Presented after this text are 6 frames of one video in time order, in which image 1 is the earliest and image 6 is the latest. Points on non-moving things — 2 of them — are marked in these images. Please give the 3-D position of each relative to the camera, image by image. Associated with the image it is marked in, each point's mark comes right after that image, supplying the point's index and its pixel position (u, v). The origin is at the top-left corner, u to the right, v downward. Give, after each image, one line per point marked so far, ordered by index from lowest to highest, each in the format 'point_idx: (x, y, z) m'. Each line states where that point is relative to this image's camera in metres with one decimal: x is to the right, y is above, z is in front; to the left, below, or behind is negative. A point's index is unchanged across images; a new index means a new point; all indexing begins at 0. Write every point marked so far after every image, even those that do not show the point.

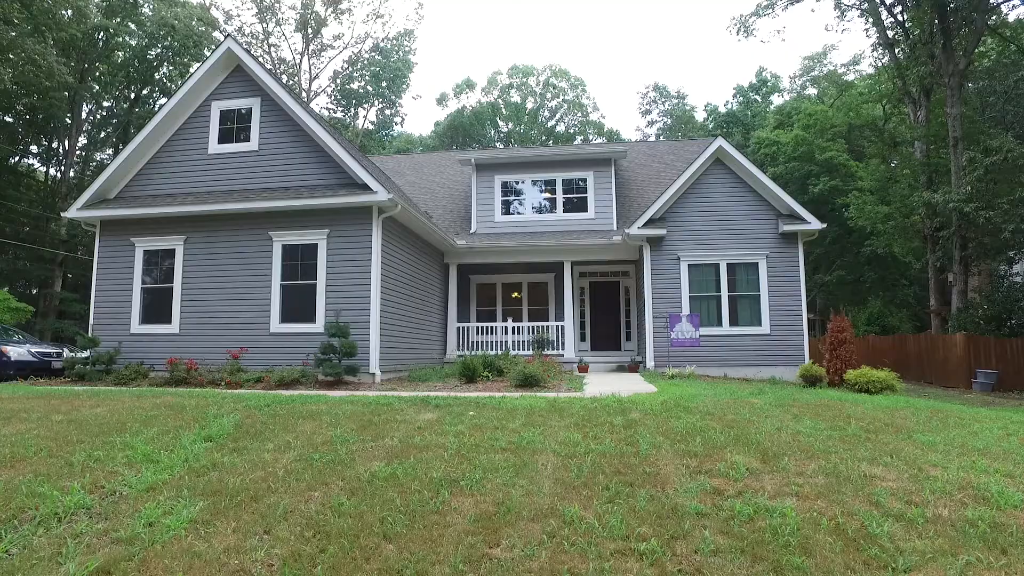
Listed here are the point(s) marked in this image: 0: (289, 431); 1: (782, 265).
0: (-2.0, -1.3, +6.0) m
1: (+6.0, +0.5, +14.6) m
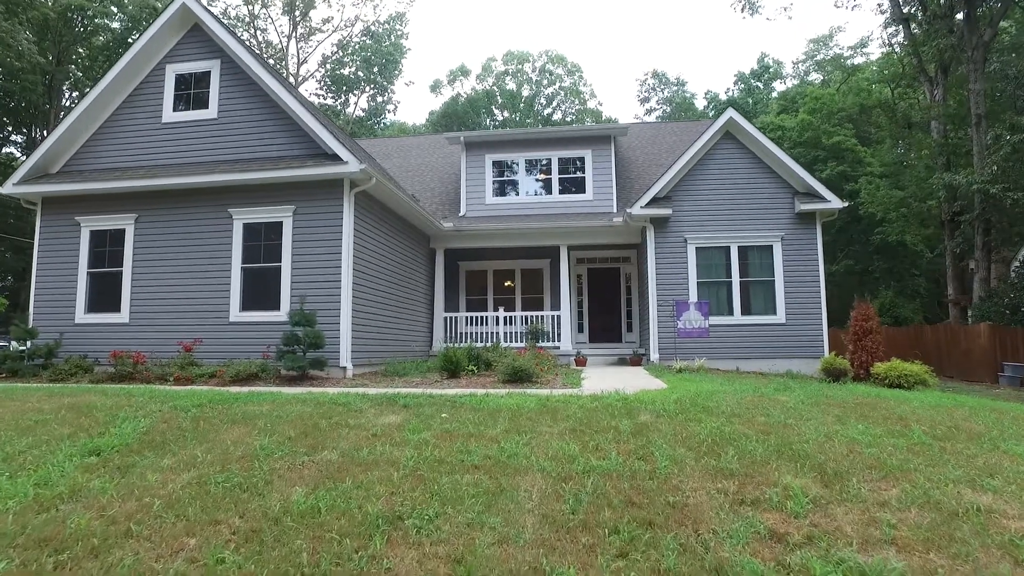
0: (-2.2, -1.1, +4.7) m
1: (+5.9, +0.8, +13.4) m
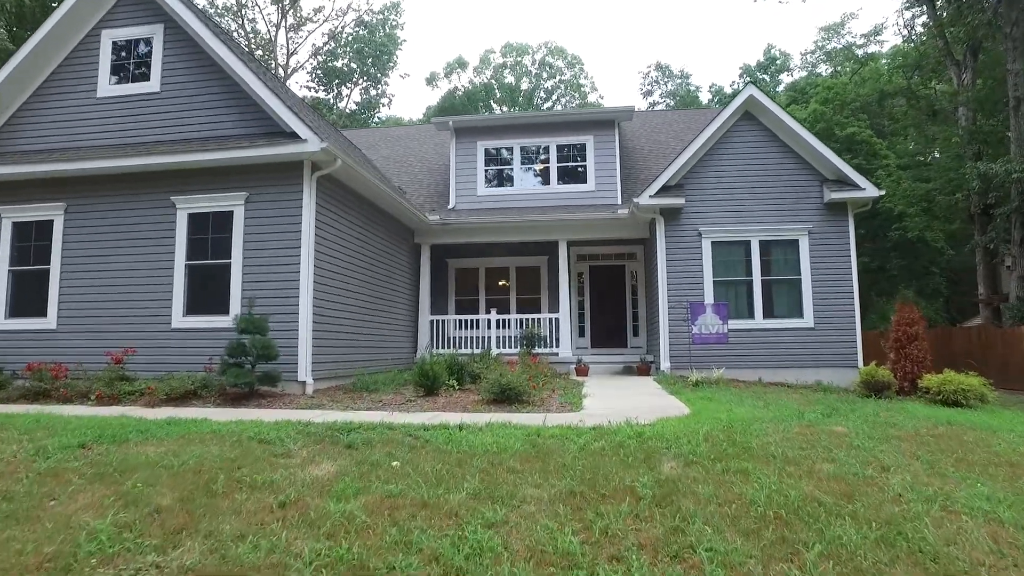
0: (-2.3, -1.1, +3.1) m
1: (+5.7, +0.8, +11.8) m
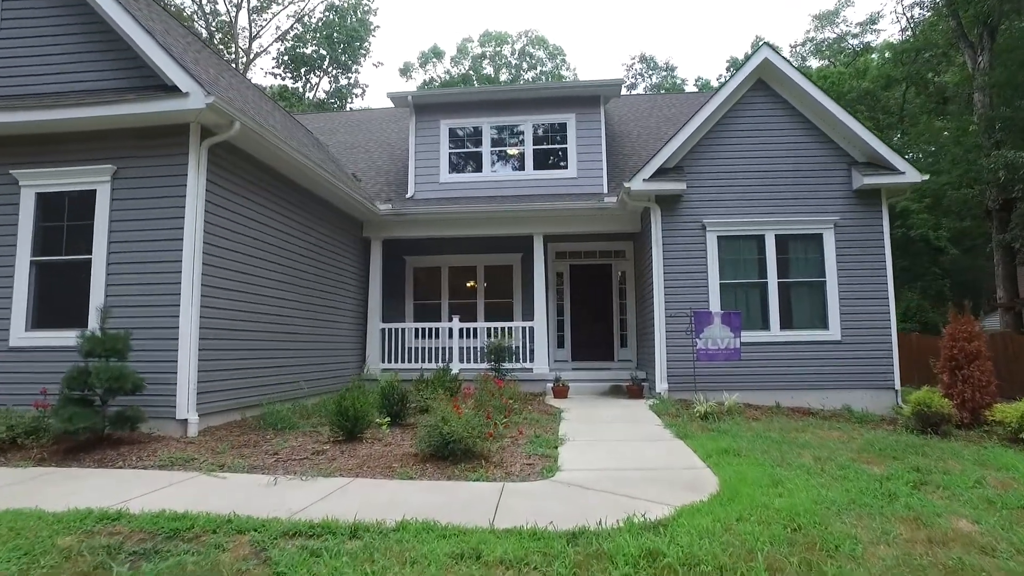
0: (-2.7, -1.2, +0.9) m
1: (+5.2, +0.7, +9.8) m
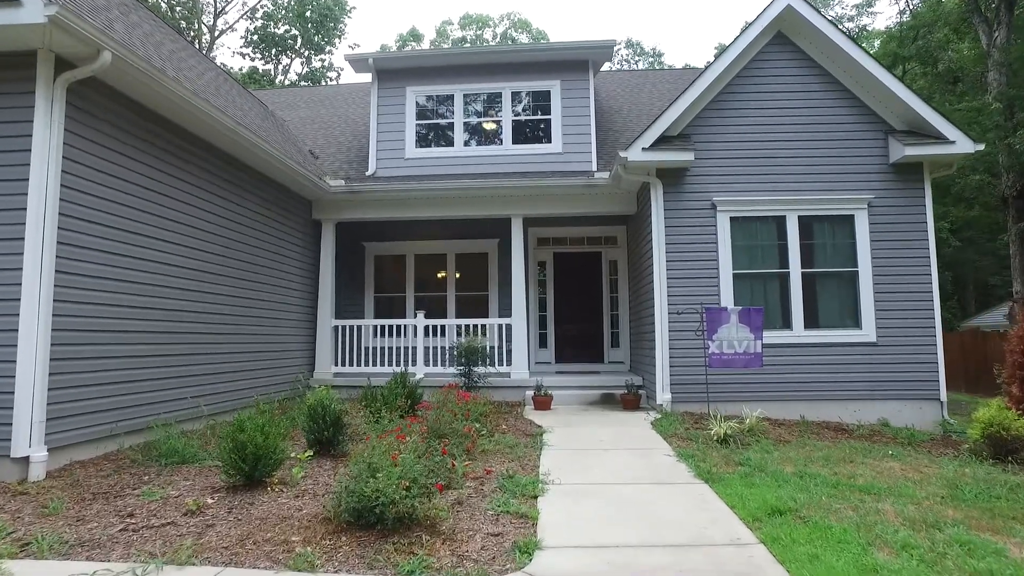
0: (-2.8, -1.1, -0.9) m
1: (+4.8, +0.8, +8.2) m
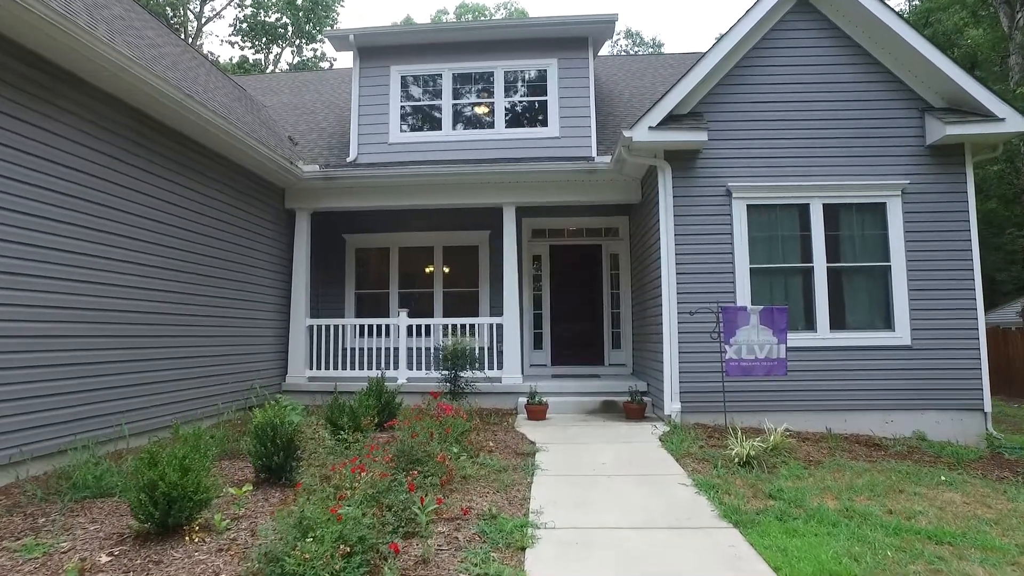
0: (-2.8, -1.2, -1.8) m
1: (+4.7, +0.9, +7.3) m
